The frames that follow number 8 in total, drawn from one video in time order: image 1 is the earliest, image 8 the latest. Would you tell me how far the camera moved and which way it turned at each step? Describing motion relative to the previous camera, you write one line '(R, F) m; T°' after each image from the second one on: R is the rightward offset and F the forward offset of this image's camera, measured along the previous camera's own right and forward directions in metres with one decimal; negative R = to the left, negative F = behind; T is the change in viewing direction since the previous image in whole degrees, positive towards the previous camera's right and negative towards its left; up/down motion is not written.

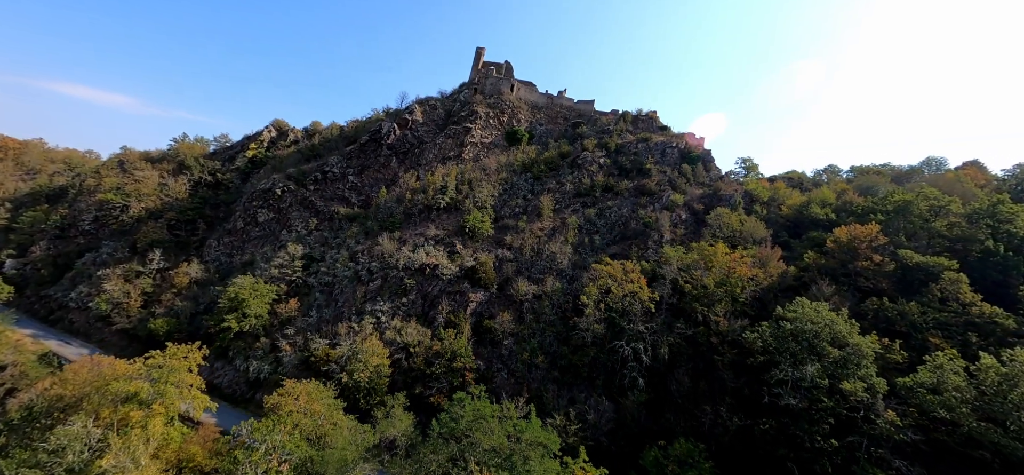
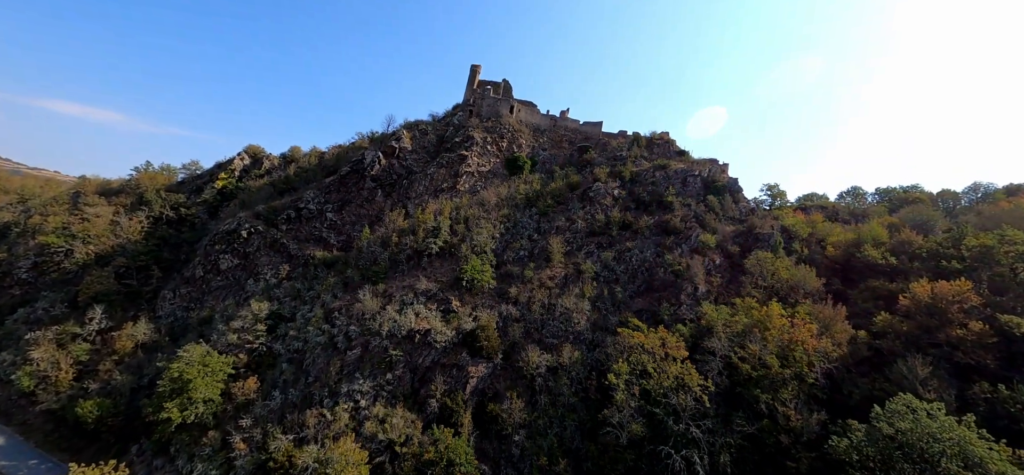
(-0.8, +5.0) m; +1°
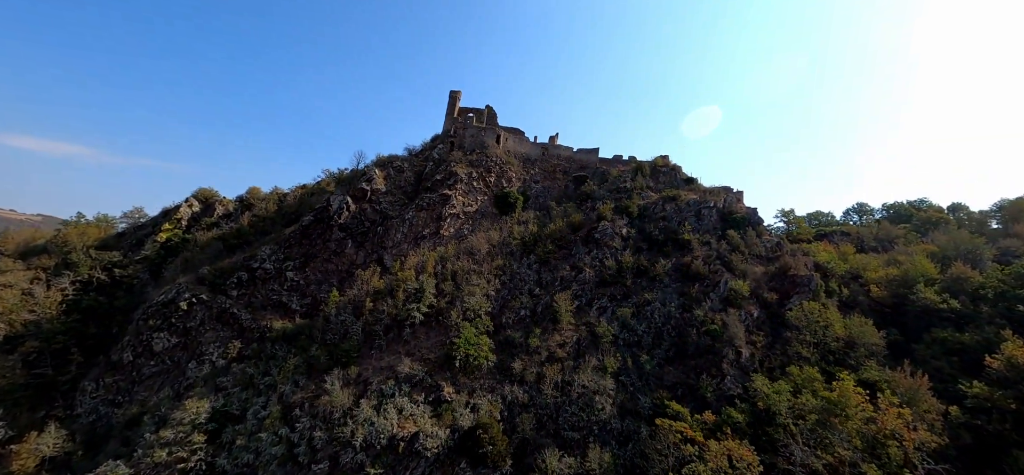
(-0.9, +4.9) m; +3°
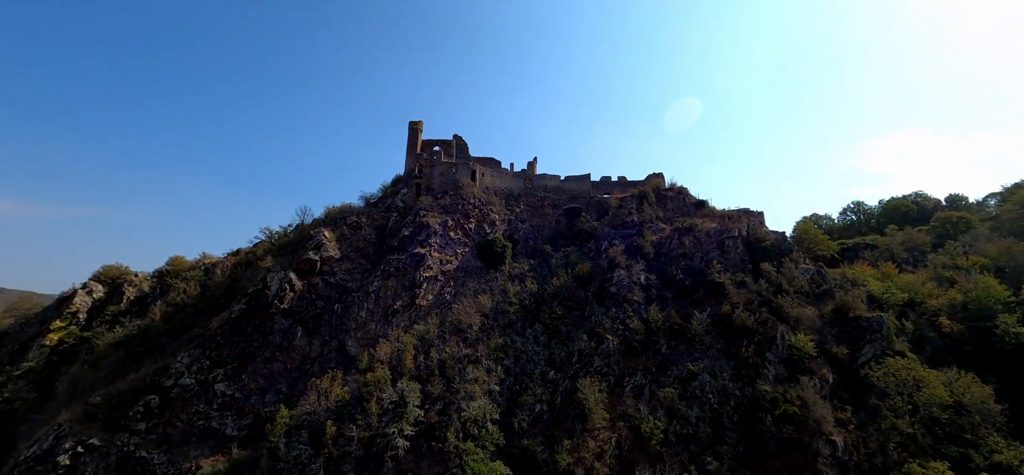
(-1.4, +6.1) m; +5°
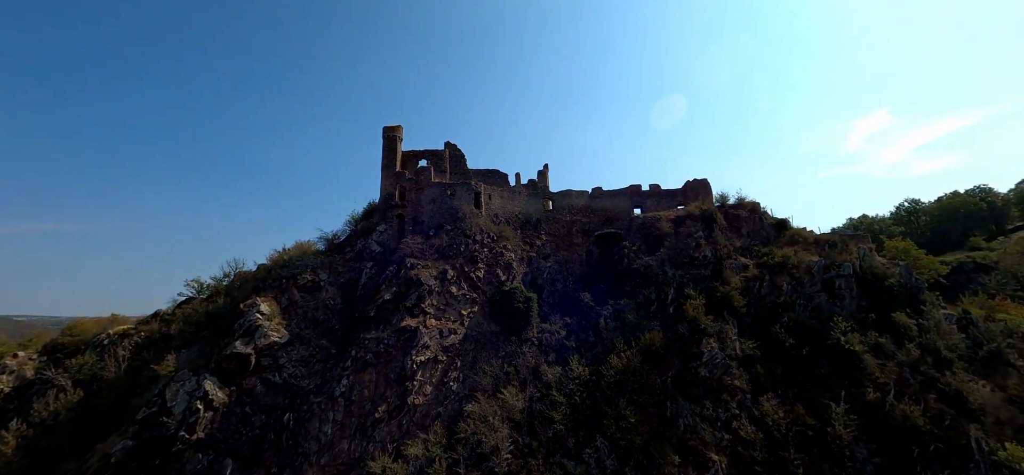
(-2.2, +8.4) m; +3°
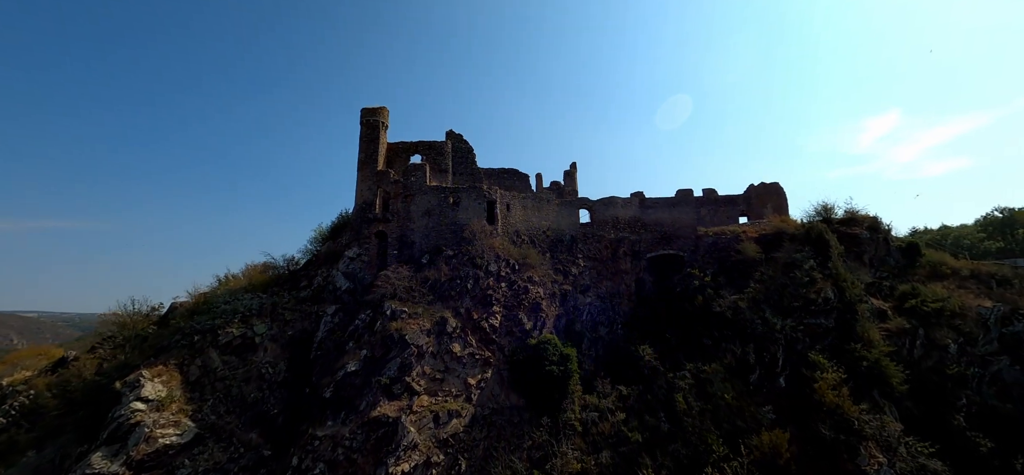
(-0.9, +6.4) m; 0°
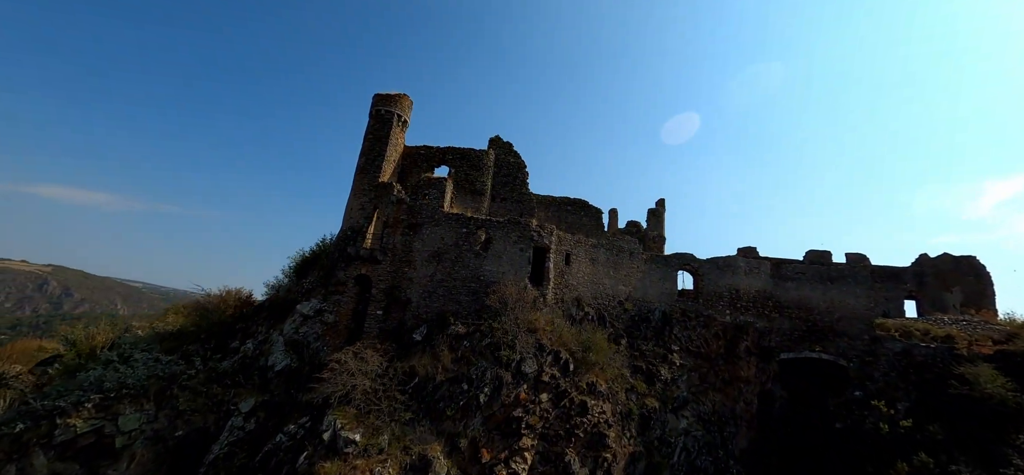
(-0.1, +5.7) m; -8°
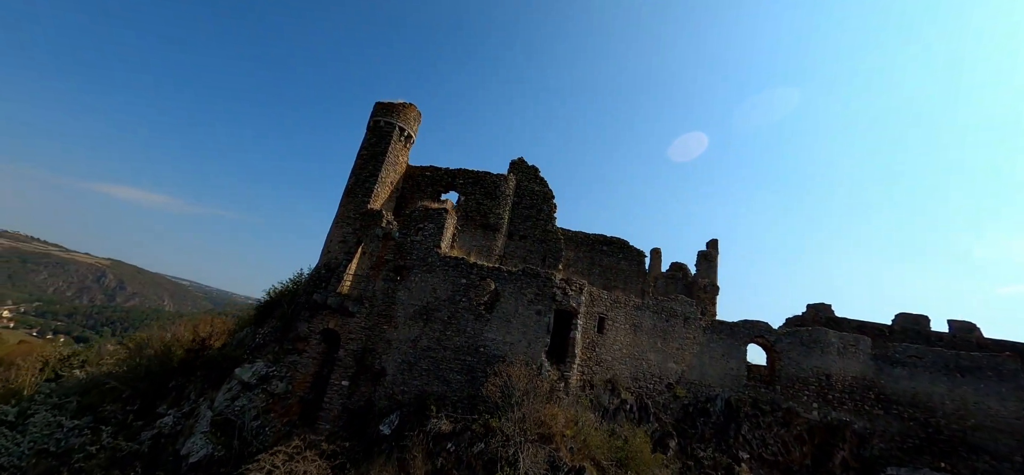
(+0.2, +2.3) m; -4°
